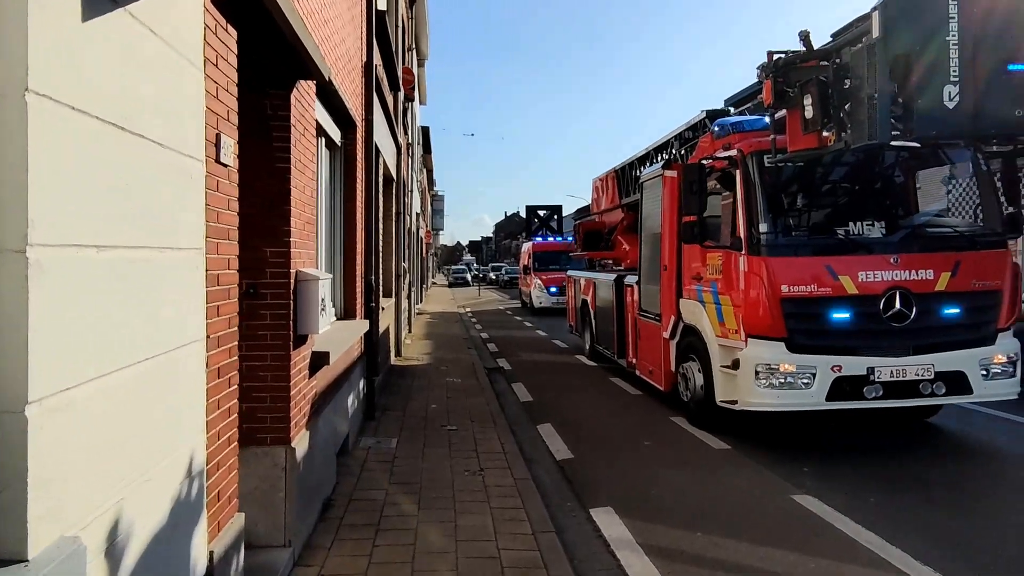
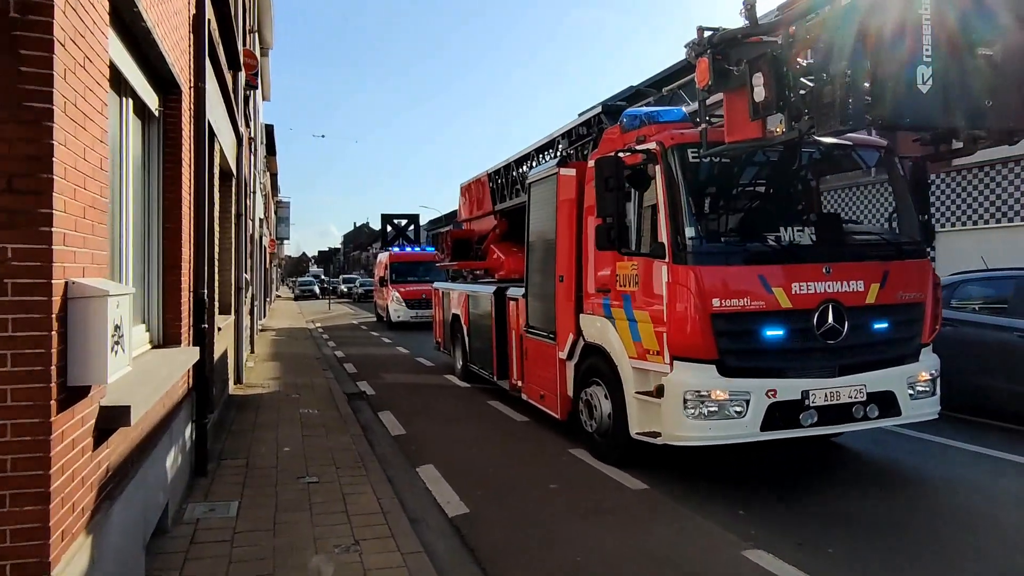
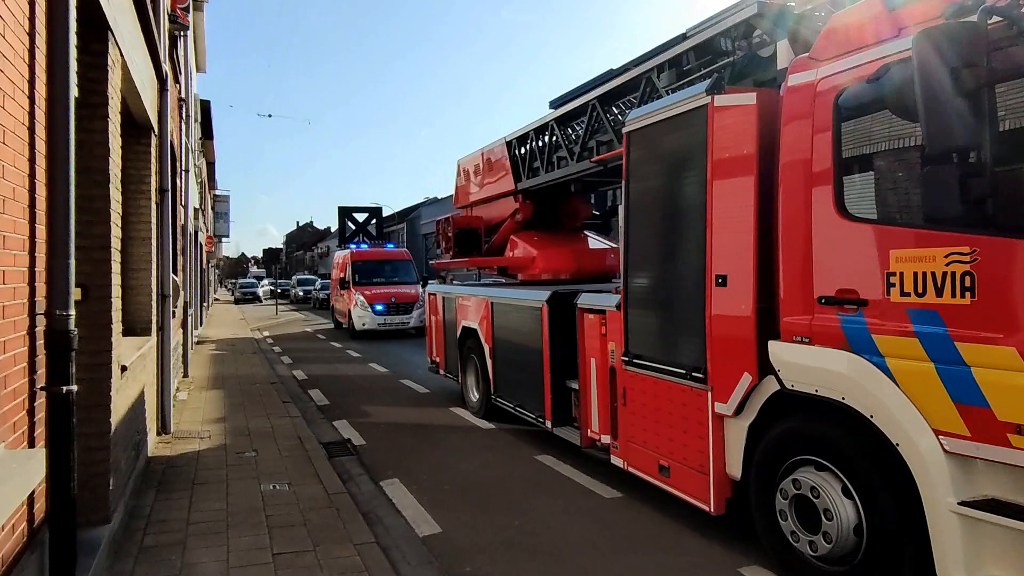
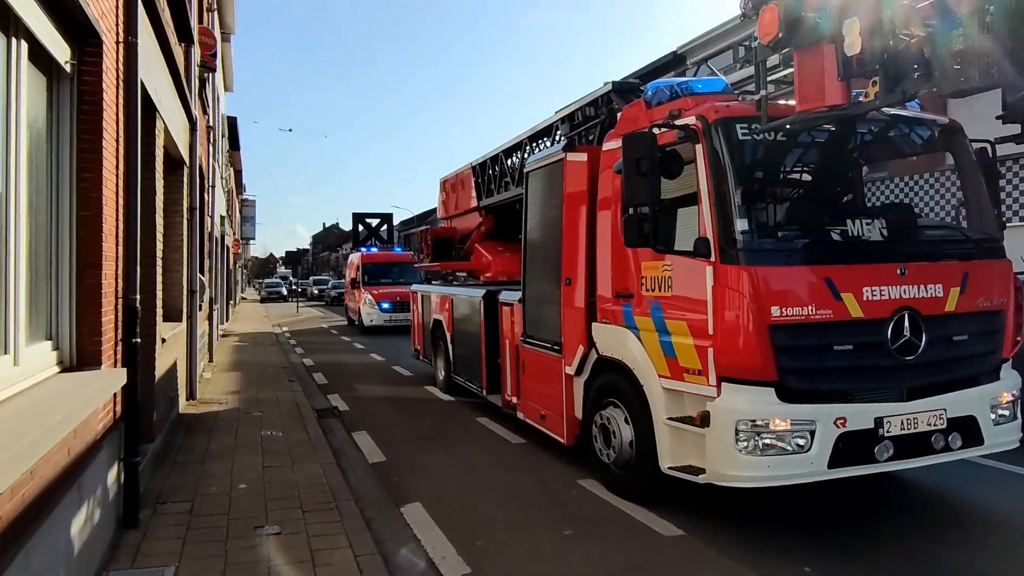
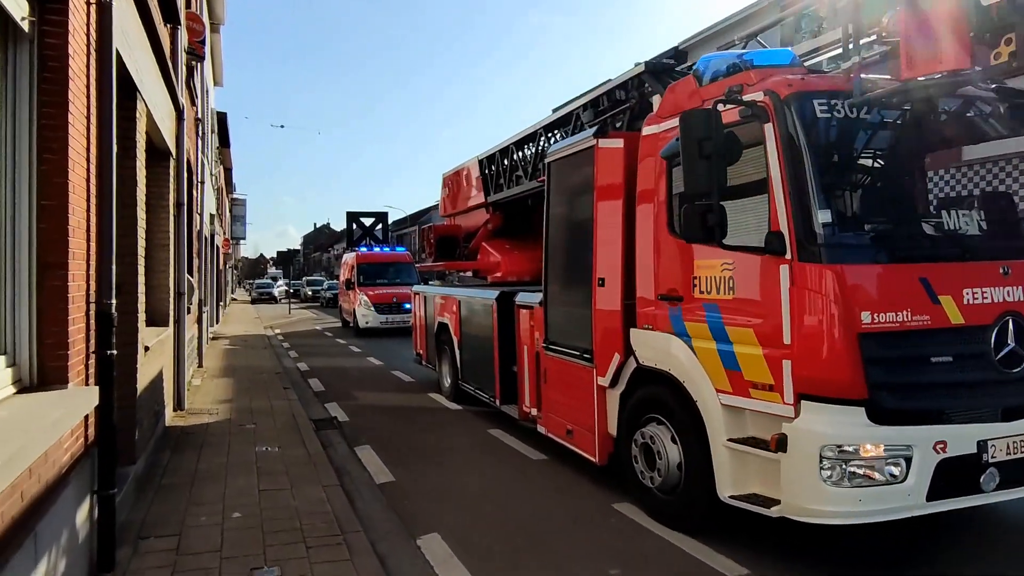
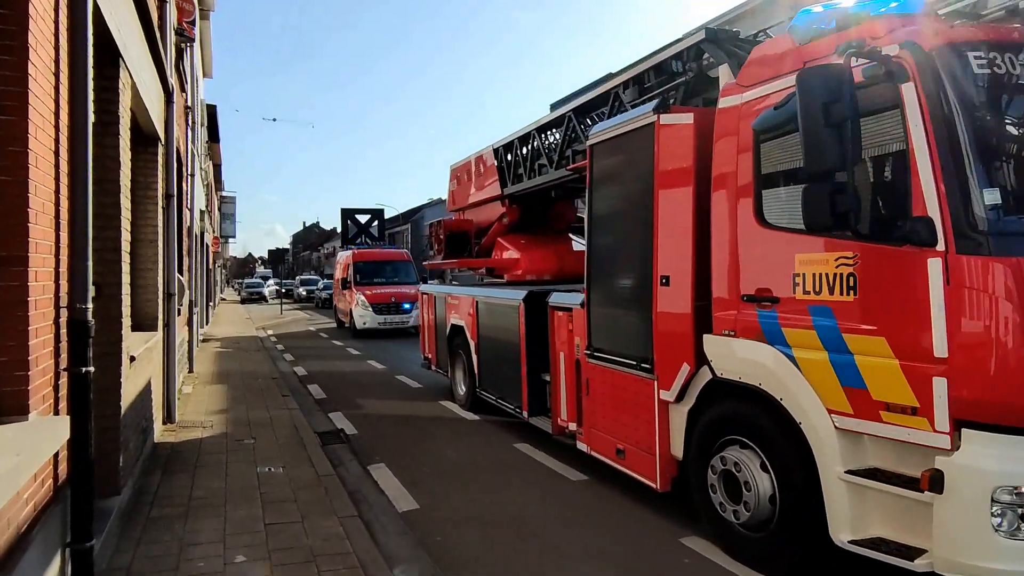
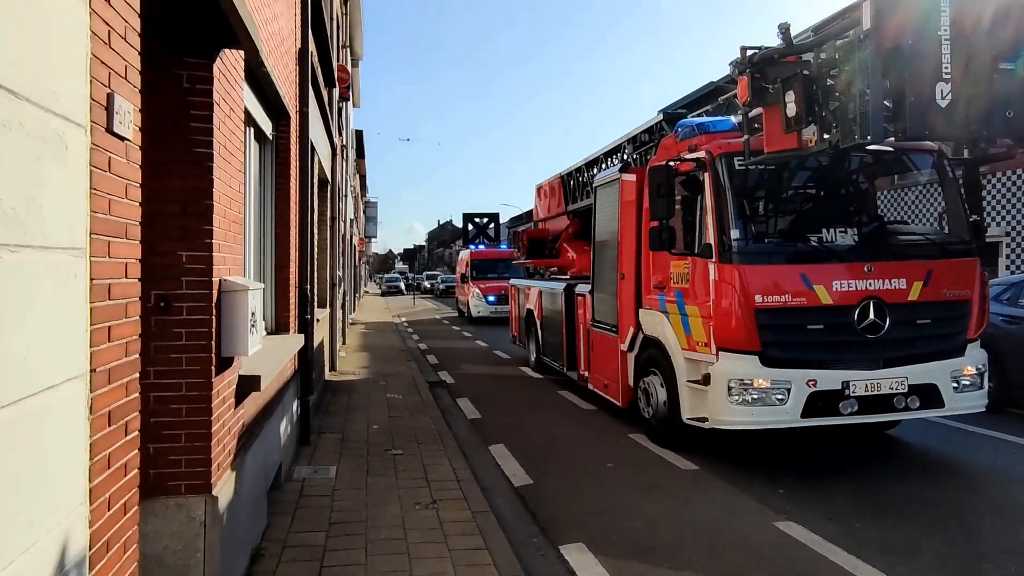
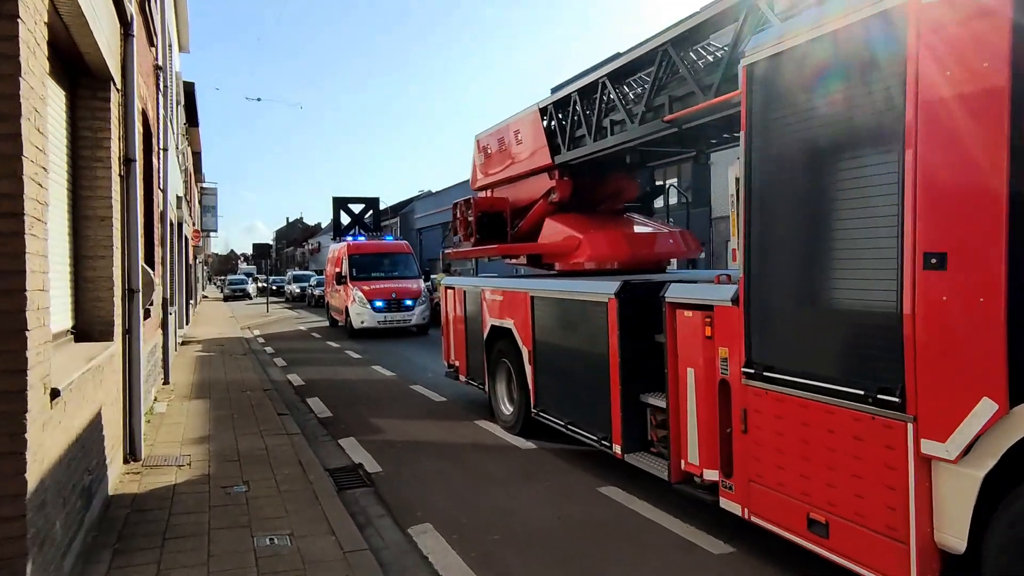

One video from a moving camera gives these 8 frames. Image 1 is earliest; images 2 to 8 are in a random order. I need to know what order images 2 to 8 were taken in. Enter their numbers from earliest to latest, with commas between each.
7, 2, 4, 5, 6, 3, 8
